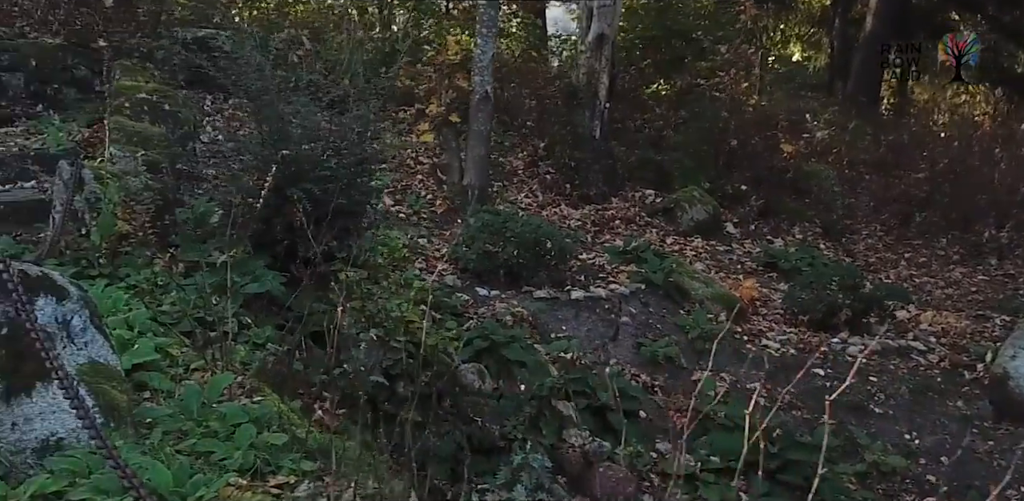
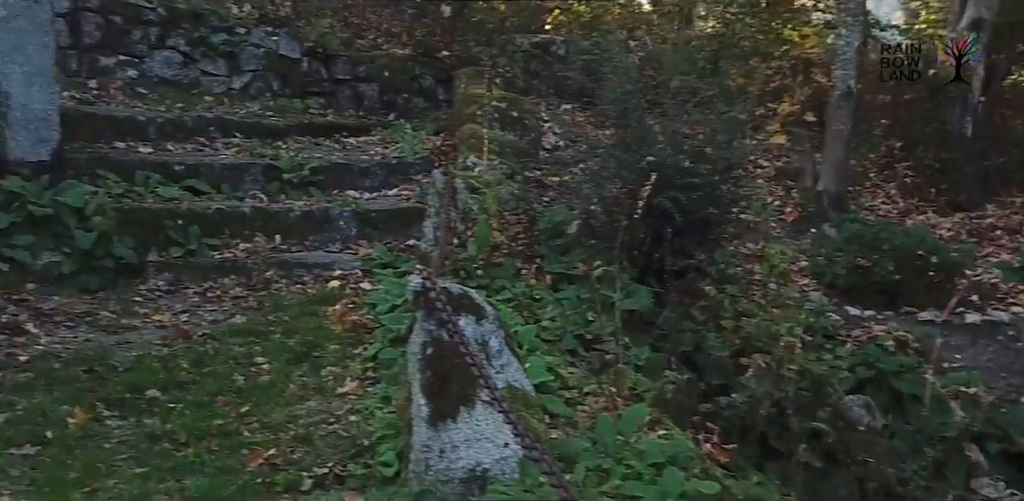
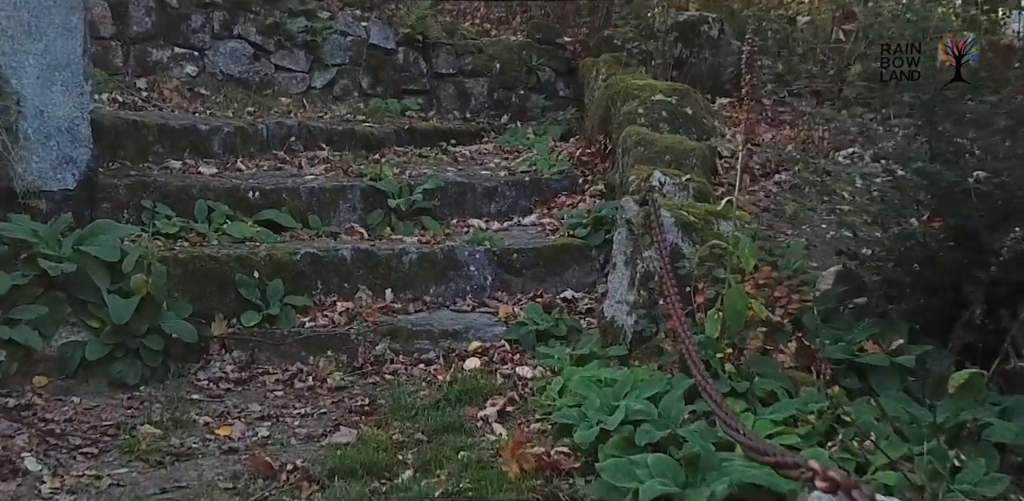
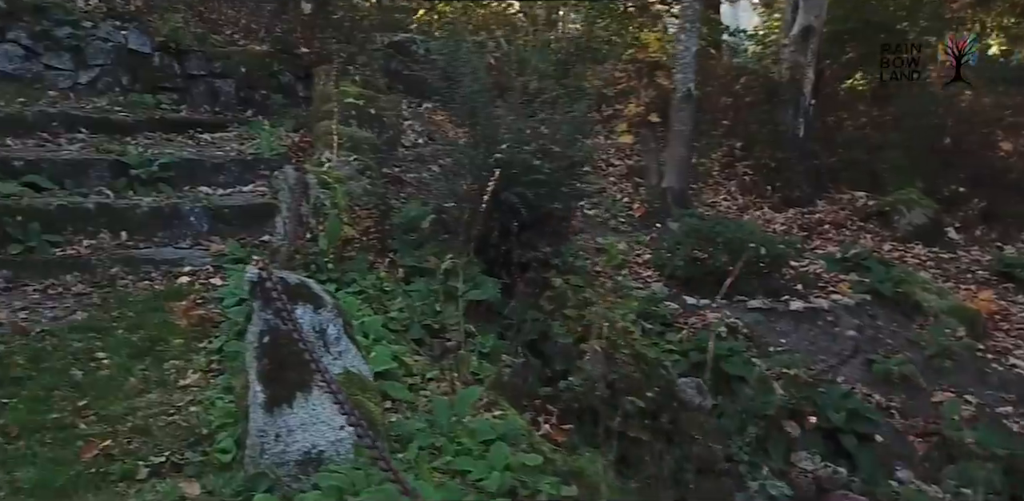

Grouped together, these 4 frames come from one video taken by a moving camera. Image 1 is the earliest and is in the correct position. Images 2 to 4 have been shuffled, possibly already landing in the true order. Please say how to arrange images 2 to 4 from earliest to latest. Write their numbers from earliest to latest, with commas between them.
4, 2, 3
